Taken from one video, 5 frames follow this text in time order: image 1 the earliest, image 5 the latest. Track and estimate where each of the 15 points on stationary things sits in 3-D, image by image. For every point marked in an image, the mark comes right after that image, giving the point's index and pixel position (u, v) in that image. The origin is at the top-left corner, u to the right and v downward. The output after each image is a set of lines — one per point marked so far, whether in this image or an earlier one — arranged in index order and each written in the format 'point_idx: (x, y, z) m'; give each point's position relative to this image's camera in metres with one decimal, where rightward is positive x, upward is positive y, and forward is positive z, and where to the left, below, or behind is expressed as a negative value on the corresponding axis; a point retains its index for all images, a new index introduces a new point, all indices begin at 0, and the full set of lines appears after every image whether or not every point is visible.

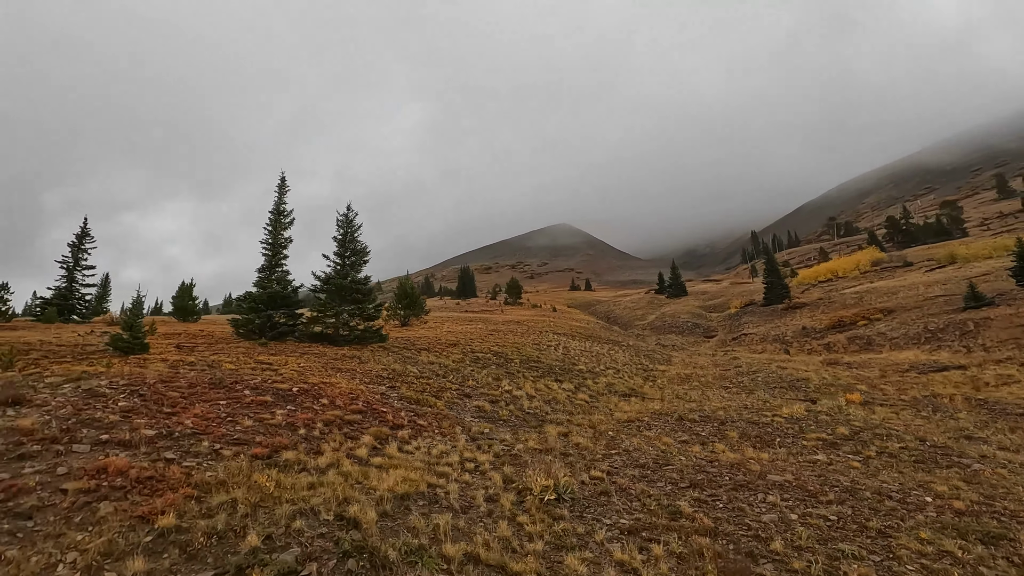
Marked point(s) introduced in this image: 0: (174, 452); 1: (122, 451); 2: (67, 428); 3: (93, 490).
0: (-6.9, -3.4, +9.2) m
1: (-7.5, -3.3, +8.9) m
2: (-9.7, -3.1, +9.8) m
3: (-6.8, -3.4, +7.5) m
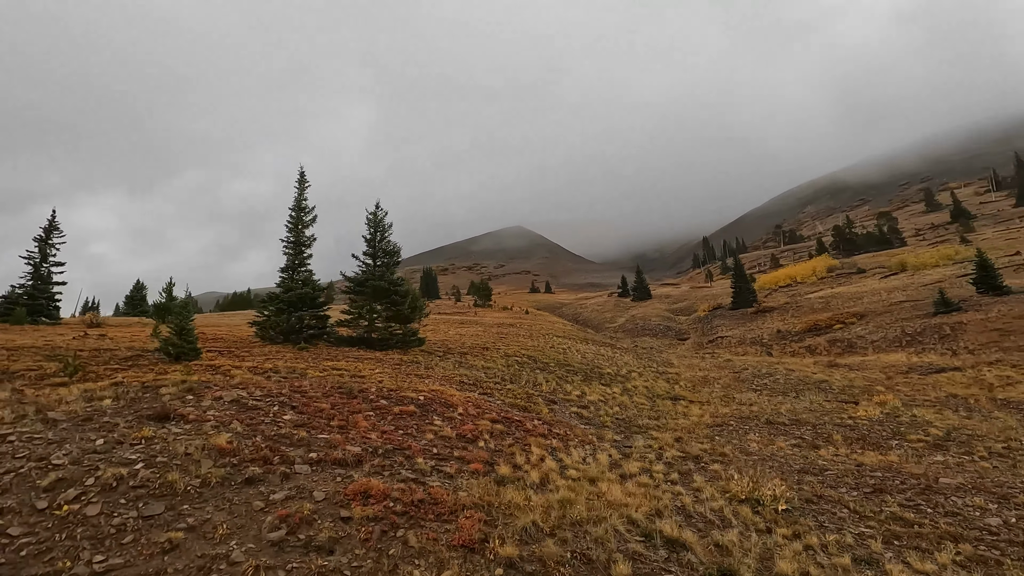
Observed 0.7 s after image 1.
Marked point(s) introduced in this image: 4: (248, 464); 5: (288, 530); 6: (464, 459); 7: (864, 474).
0: (-1.9, -3.4, +8.4) m
1: (-2.6, -3.3, +8.0) m
2: (-4.8, -3.1, +8.8) m
3: (-1.8, -3.4, +6.7) m
4: (-4.6, -3.1, +8.0) m
5: (-3.0, -3.4, +6.3) m
6: (-0.9, -3.7, +9.5) m
7: (+10.2, -5.2, +13.0) m
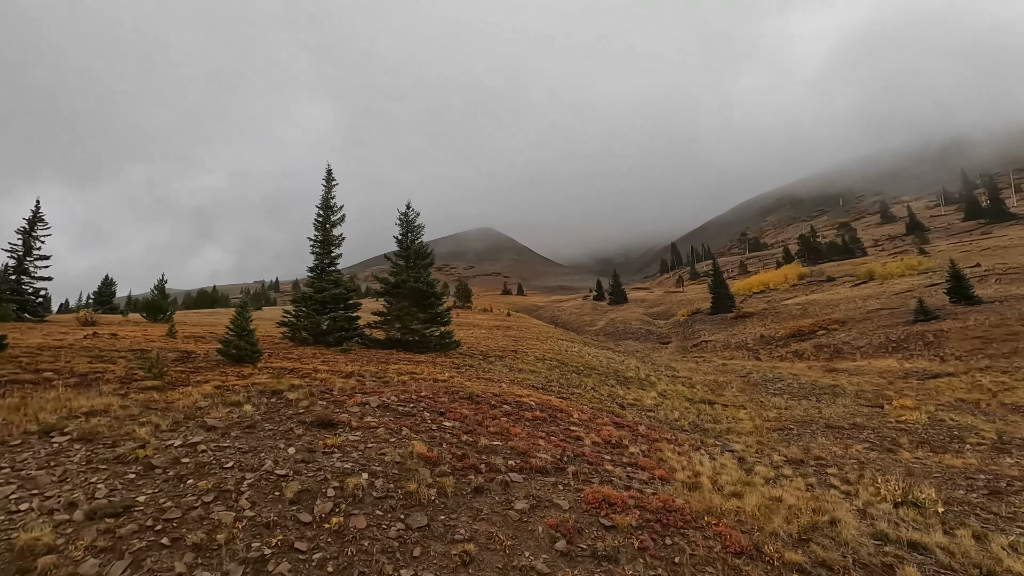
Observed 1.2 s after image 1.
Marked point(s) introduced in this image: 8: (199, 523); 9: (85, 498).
0: (+1.8, -3.6, +8.3) m
1: (+1.2, -3.5, +8.0) m
2: (-1.0, -3.2, +8.6) m
3: (+2.1, -3.5, +6.7) m
4: (-0.8, -3.2, +7.8) m
5: (+0.9, -3.5, +6.2) m
6: (+2.8, -3.8, +9.6) m
7: (+13.7, -5.6, +13.6) m
8: (-4.1, -3.1, +6.0) m
9: (-6.0, -3.0, +6.3) m
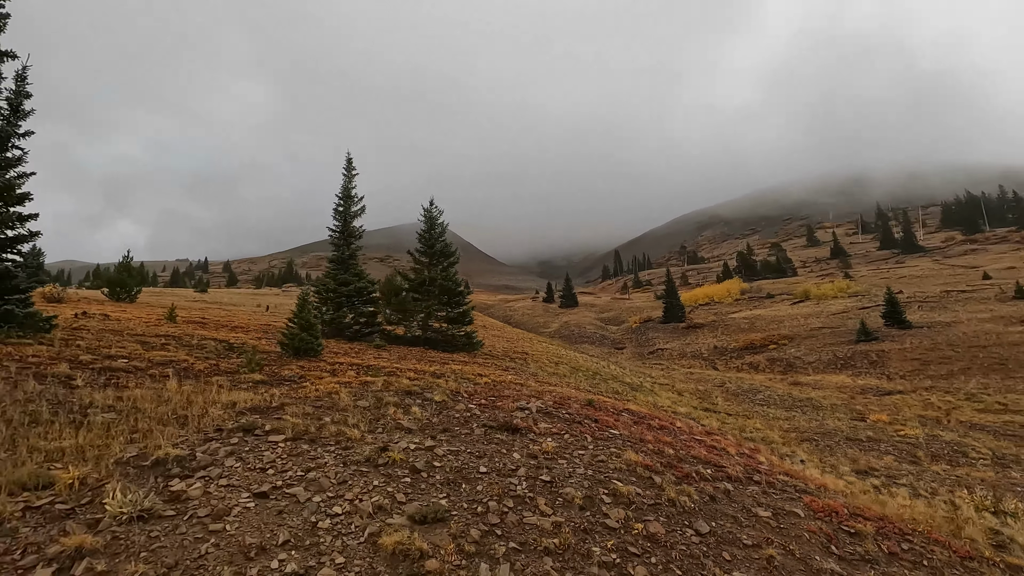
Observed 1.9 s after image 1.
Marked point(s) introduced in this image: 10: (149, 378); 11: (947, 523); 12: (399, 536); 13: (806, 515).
0: (+5.9, -4.1, +9.2) m
1: (+5.3, -4.0, +8.8) m
2: (+3.0, -3.5, +9.2) m
3: (+6.3, -4.1, +7.6) m
4: (+3.4, -3.6, +8.4) m
5: (+5.2, -4.0, +7.0) m
6: (+6.6, -4.4, +10.5) m
7: (+16.9, -6.8, +15.6) m
8: (+0.3, -3.3, +6.2) m
9: (-1.7, -3.1, +6.4) m
10: (-10.0, -2.4, +12.1) m
11: (+8.6, -4.7, +8.9) m
12: (-1.4, -3.1, +5.6) m
13: (+5.1, -4.0, +7.8) m
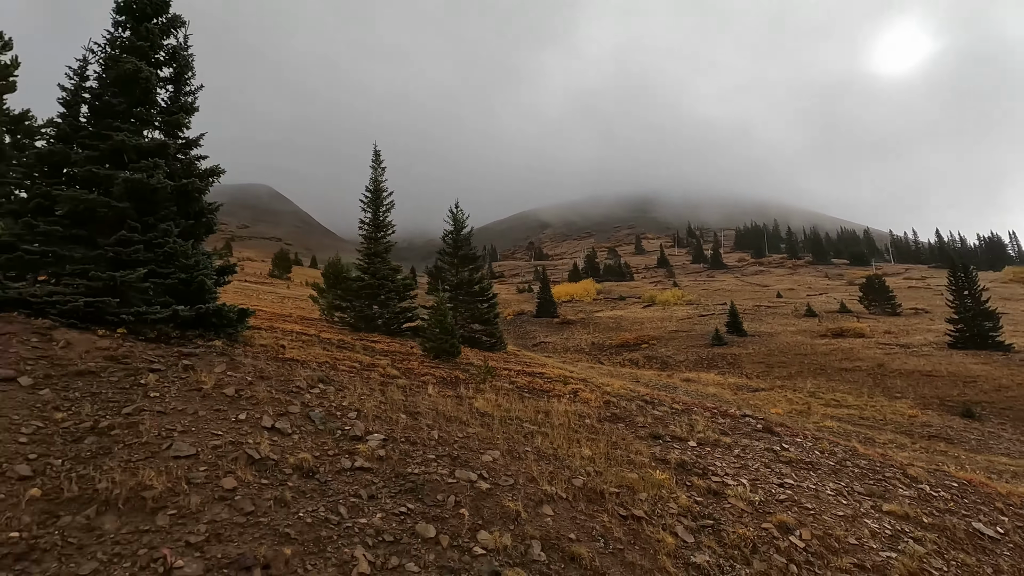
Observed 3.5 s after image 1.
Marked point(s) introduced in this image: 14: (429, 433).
0: (+13.7, -6.0, +14.9) m
1: (+13.3, -5.8, +14.3) m
2: (+11.0, -5.2, +14.0) m
3: (+14.6, -6.1, +13.4) m
4: (+11.6, -5.3, +13.4) m
5: (+13.7, -5.9, +12.6) m
6: (+14.1, -6.3, +16.3) m
7: (+22.3, -9.3, +24.2) m
8: (+9.3, -4.9, +10.4) m
9: (+7.4, -4.4, +10.0) m
10: (-2.1, -2.9, +13.1) m
11: (+16.4, -6.7, +15.3) m
12: (+7.9, -4.6, +9.4) m
13: (+13.4, -5.8, +13.3) m
14: (-1.5, -2.7, +8.3) m
